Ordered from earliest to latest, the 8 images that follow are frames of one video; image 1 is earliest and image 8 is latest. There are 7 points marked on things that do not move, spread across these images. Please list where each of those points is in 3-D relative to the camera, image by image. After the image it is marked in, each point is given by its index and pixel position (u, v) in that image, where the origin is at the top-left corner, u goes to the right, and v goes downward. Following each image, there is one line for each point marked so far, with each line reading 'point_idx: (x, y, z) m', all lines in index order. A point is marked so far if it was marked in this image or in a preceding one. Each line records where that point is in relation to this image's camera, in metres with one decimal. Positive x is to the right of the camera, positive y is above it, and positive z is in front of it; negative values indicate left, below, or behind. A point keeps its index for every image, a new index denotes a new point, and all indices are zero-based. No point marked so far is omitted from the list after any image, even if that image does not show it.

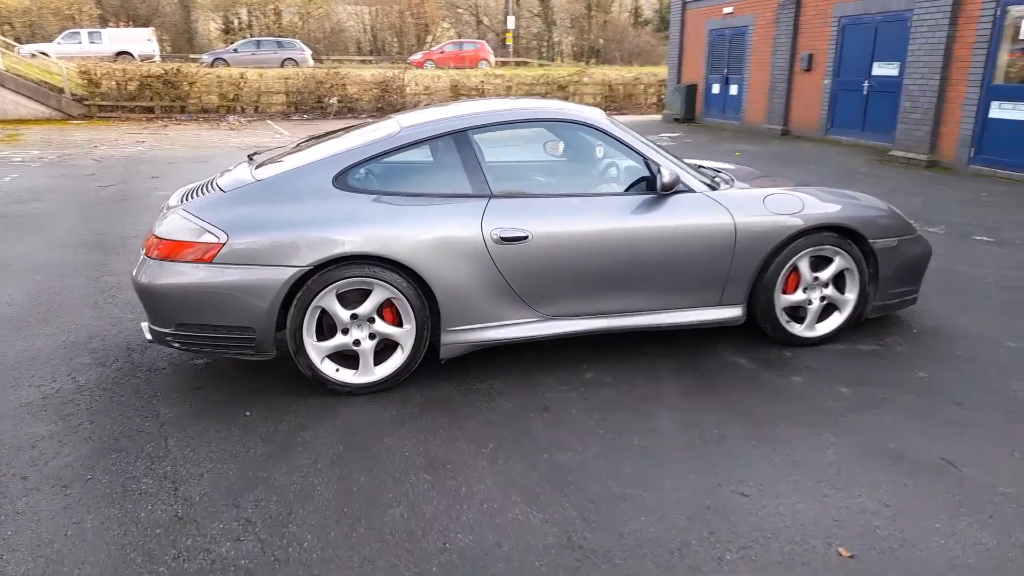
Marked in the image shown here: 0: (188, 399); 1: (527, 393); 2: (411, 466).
0: (-1.6, -0.5, +3.6) m
1: (+0.1, -0.5, +3.7) m
2: (-0.4, -0.7, +3.0) m
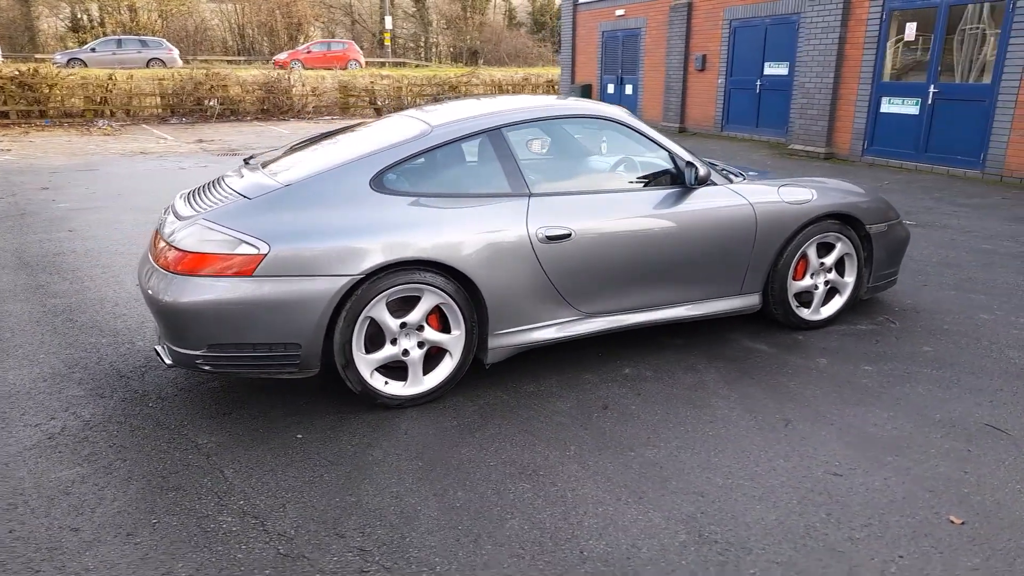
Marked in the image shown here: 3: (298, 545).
0: (-1.3, -0.6, +3.3) m
1: (+0.3, -0.5, +3.6) m
2: (0.0, -0.7, +2.9) m
3: (-0.7, -0.9, +2.5) m
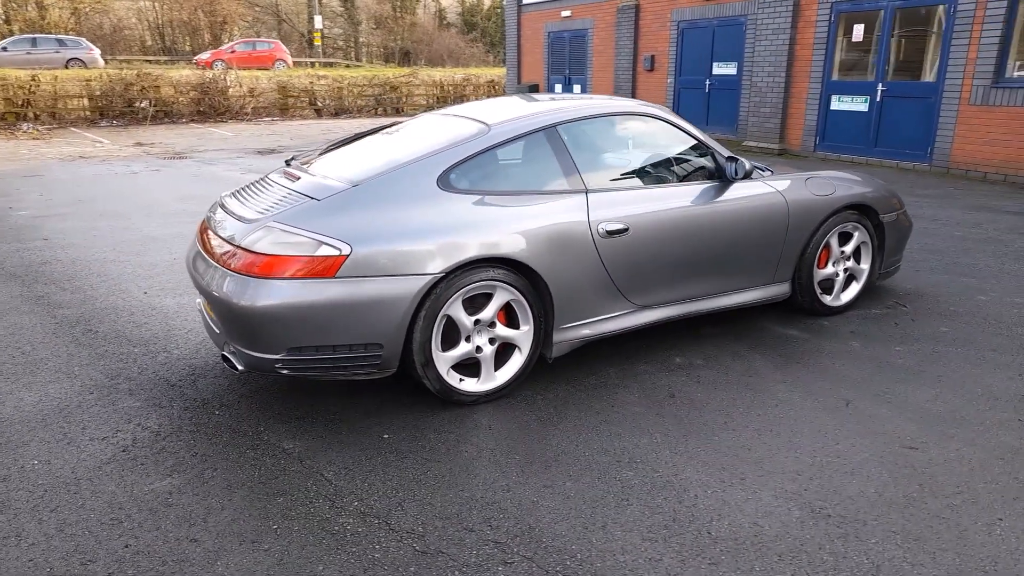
0: (-0.9, -0.6, +3.3) m
1: (+0.7, -0.5, +3.7) m
2: (+0.4, -0.7, +3.0) m
3: (-0.3, -0.9, +2.5) m
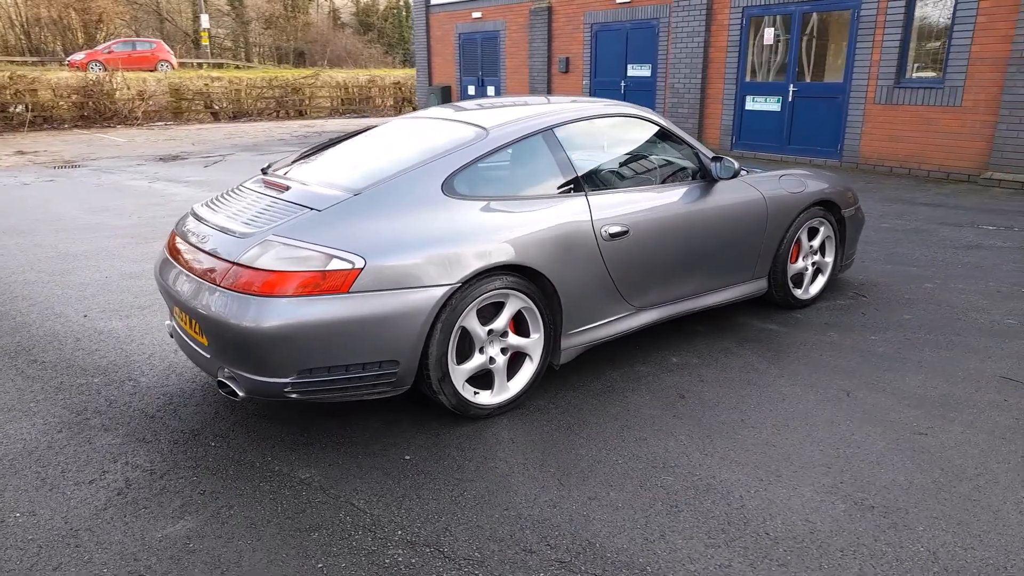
0: (-0.8, -0.7, +3.0) m
1: (+0.7, -0.5, +3.7) m
2: (+0.5, -0.7, +2.9) m
3: (-0.1, -0.9, +2.4) m
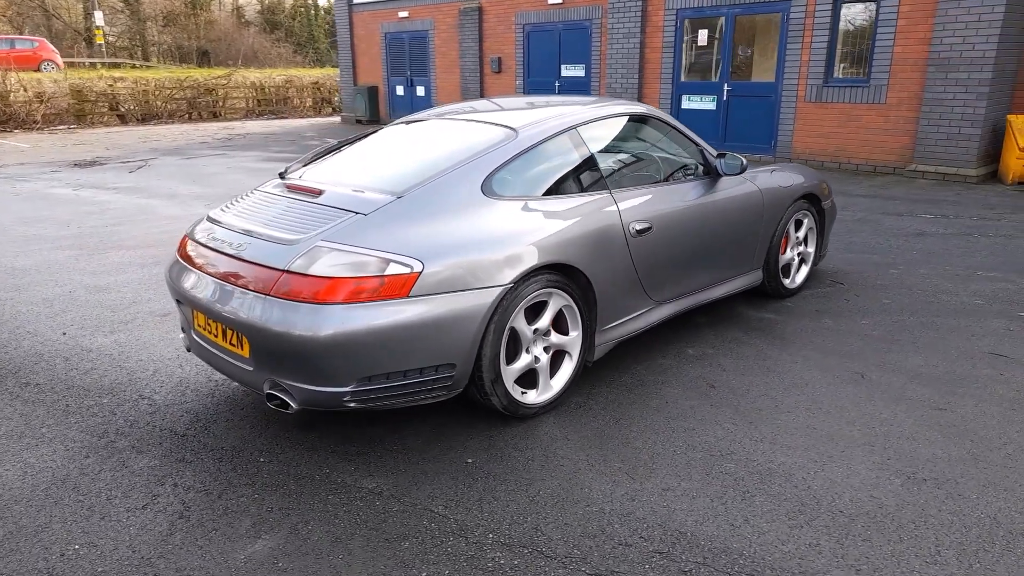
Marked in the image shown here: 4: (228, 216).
0: (-0.5, -0.7, +3.0) m
1: (+0.8, -0.5, +3.8) m
2: (+0.8, -0.7, +3.0) m
3: (+0.3, -0.9, +2.4) m
4: (-1.4, +0.4, +3.6) m
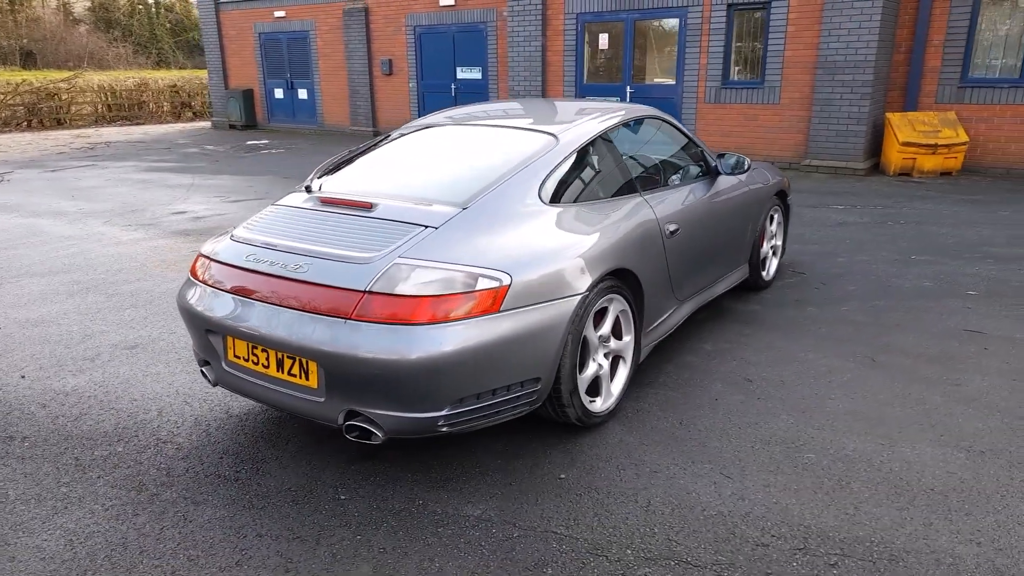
0: (-0.2, -0.8, +2.8) m
1: (+1.0, -0.5, +3.9) m
2: (+1.1, -0.7, +3.1) m
3: (+0.8, -0.9, +2.4) m
4: (-1.2, +0.2, +3.3) m
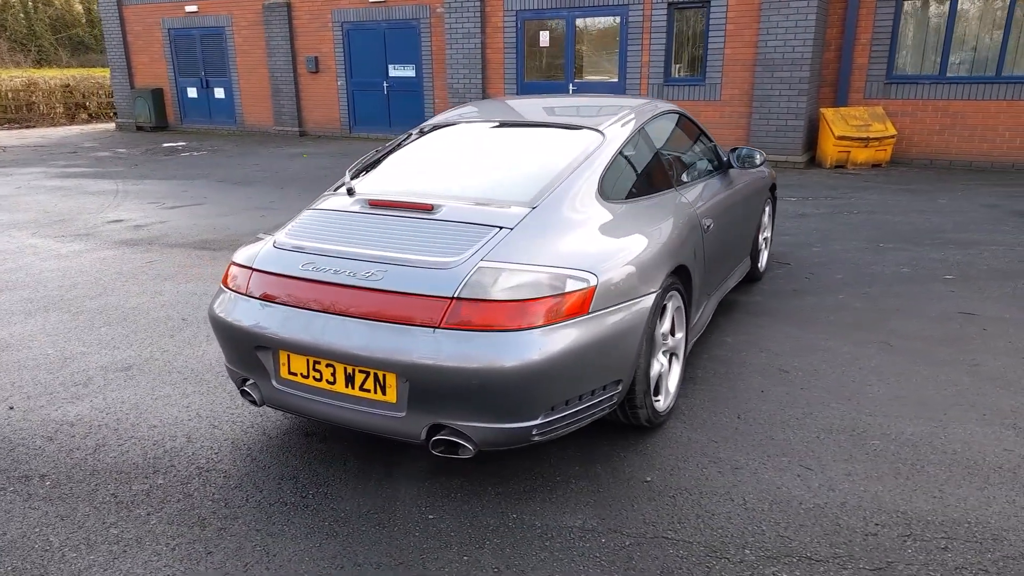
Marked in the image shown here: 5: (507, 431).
0: (+0.2, -0.8, +2.7) m
1: (+1.2, -0.4, +3.9) m
2: (+1.4, -0.6, +3.1) m
3: (+1.2, -0.9, +2.4) m
4: (-0.9, +0.2, +3.1) m
5: (0.0, -0.5, +2.6) m
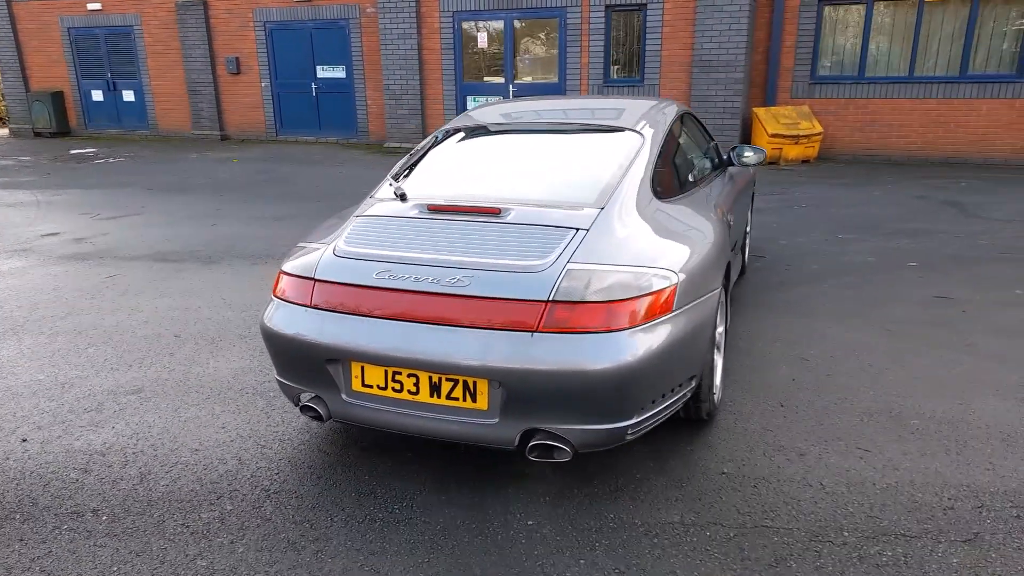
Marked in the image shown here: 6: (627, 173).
0: (+0.5, -0.8, +2.7) m
1: (+1.4, -0.4, +4.1) m
2: (+1.7, -0.6, +3.3) m
3: (+1.5, -0.8, +2.6) m
4: (-0.6, +0.2, +2.9) m
5: (+0.3, -0.5, +2.6) m
6: (+0.5, +0.5, +3.2) m
